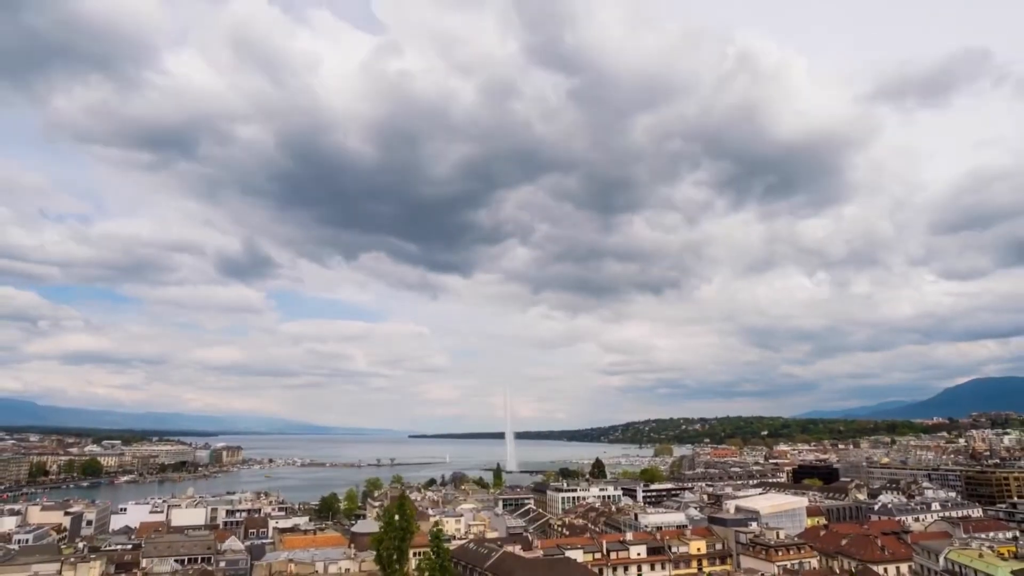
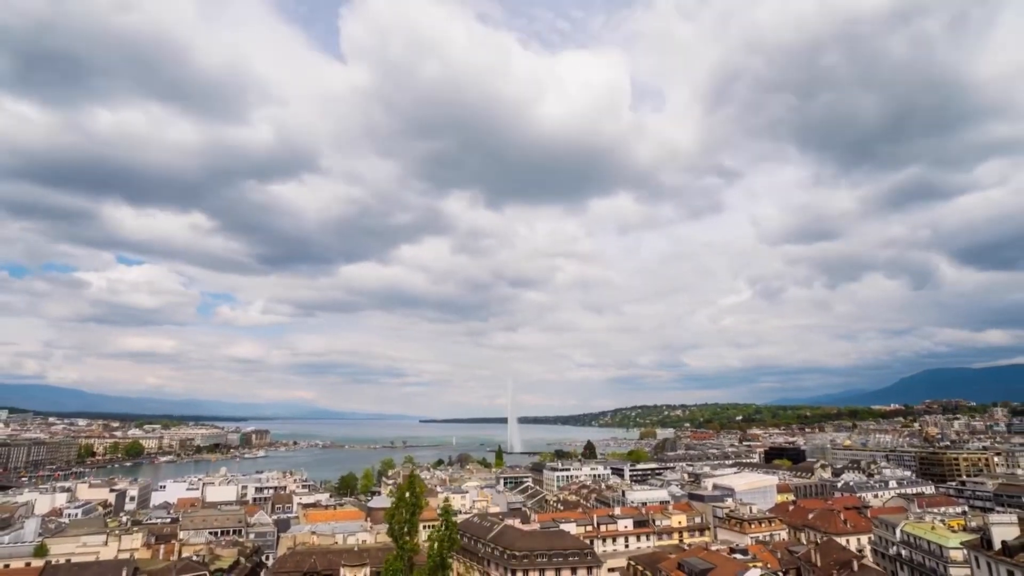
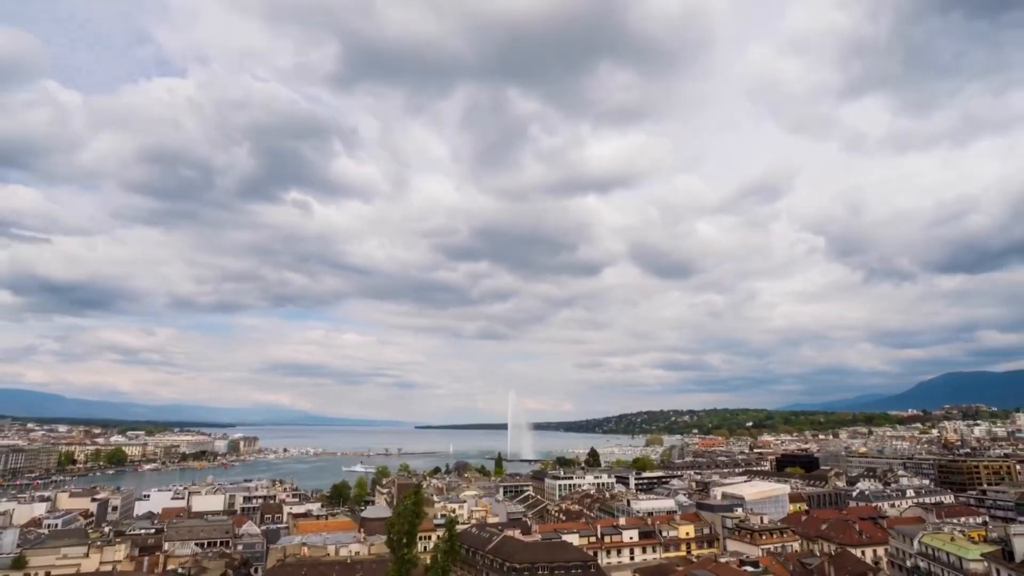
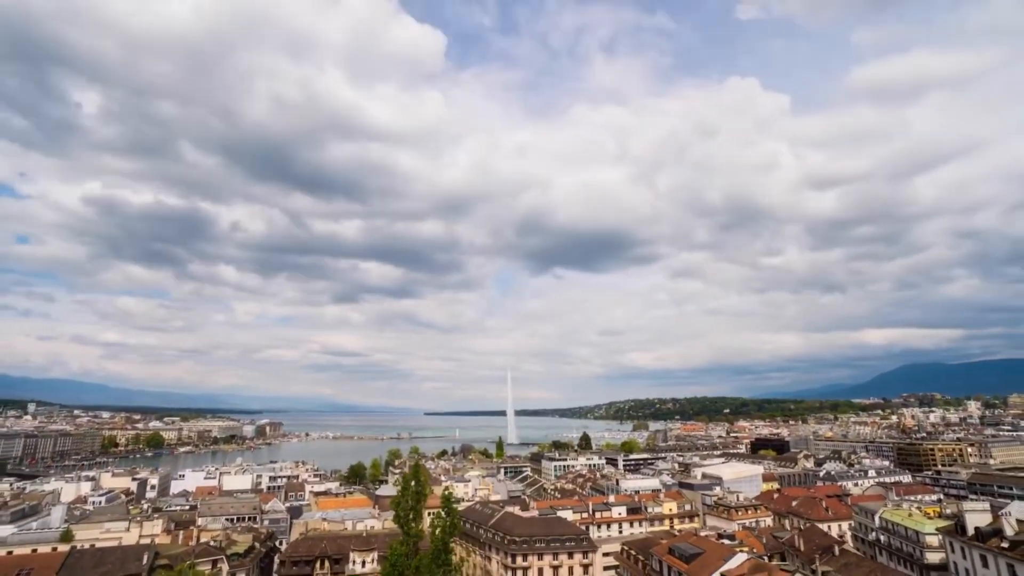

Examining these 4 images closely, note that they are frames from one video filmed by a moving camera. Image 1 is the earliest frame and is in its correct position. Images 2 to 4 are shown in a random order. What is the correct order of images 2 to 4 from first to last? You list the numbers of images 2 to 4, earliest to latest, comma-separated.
3, 2, 4
